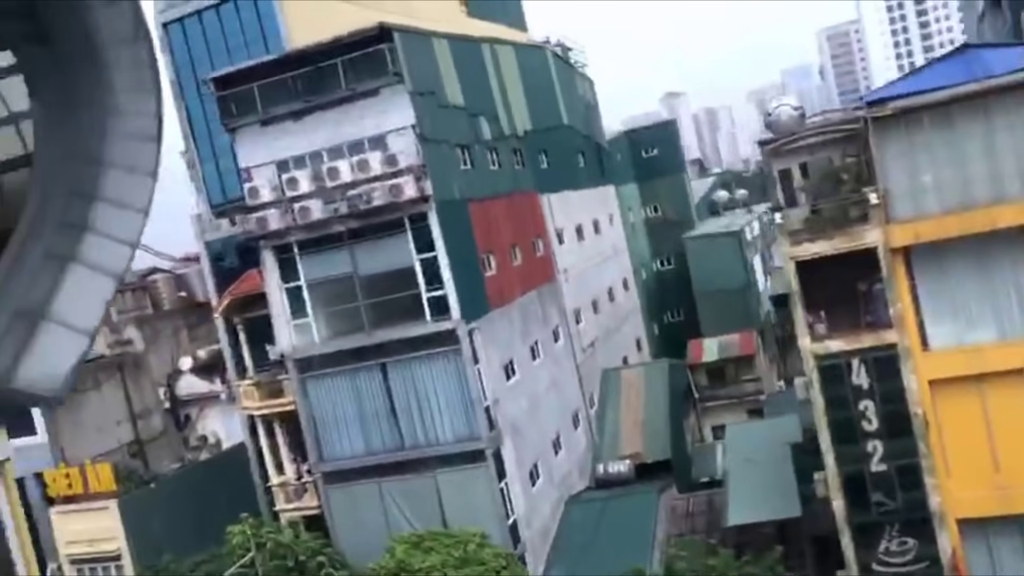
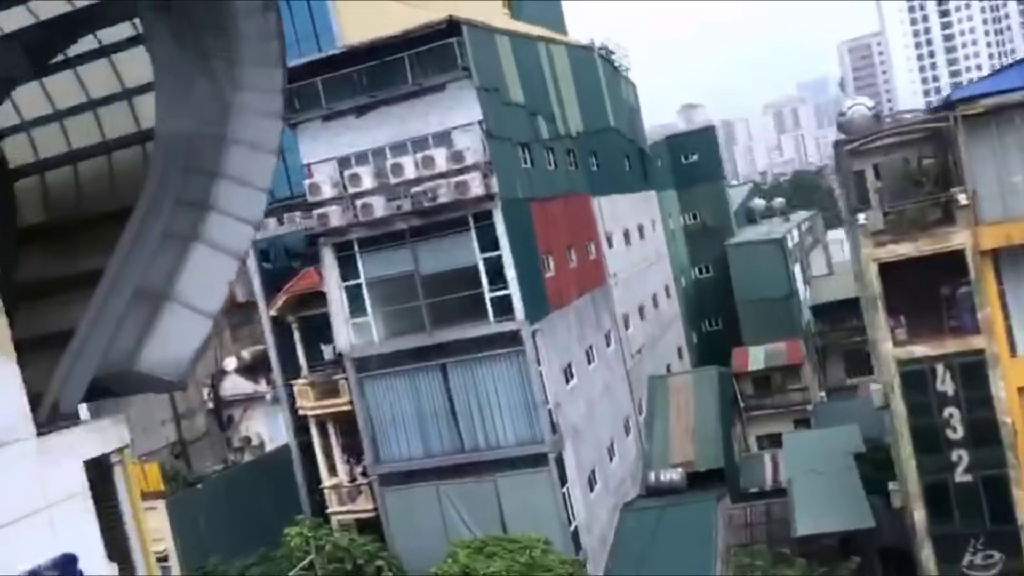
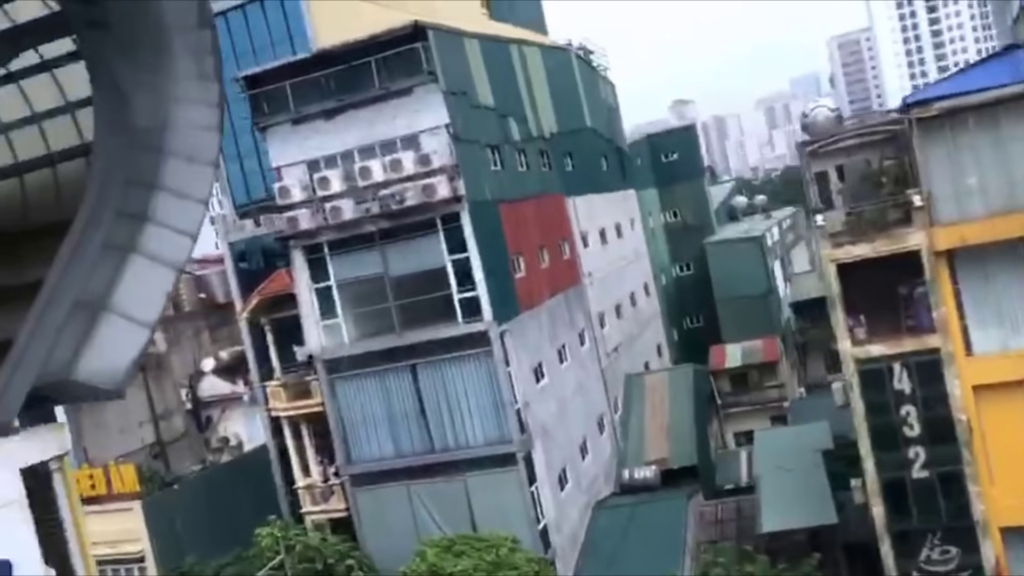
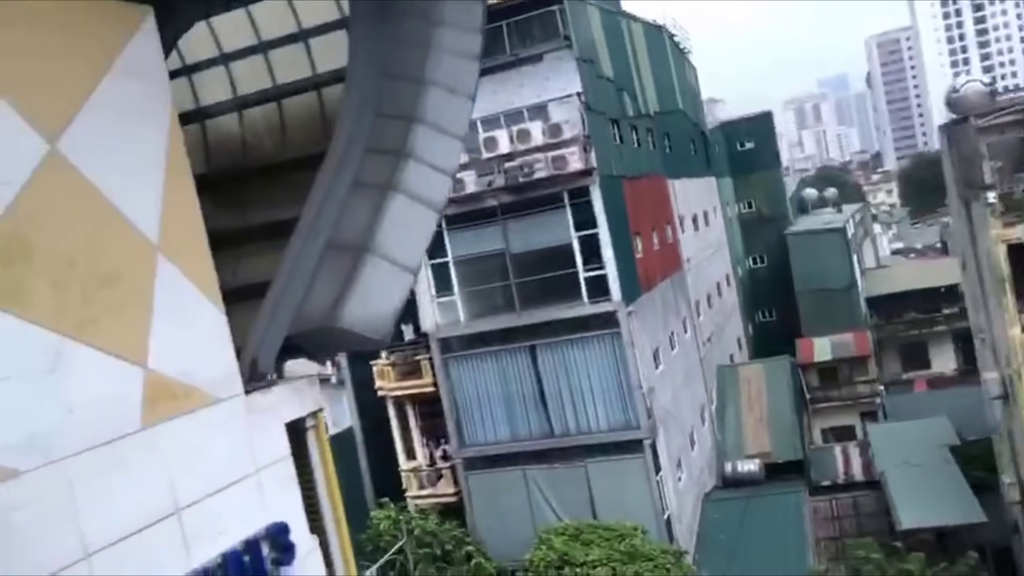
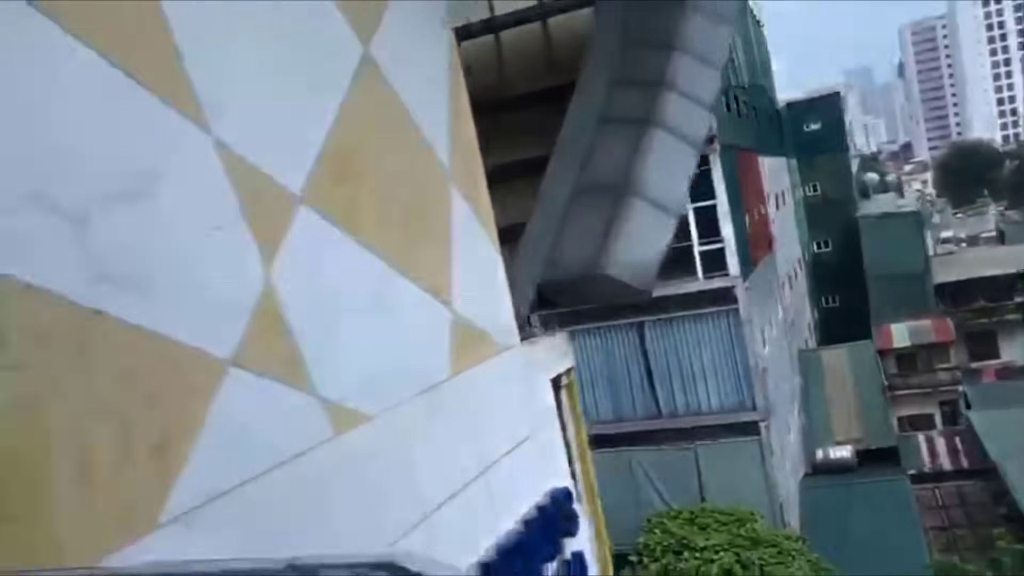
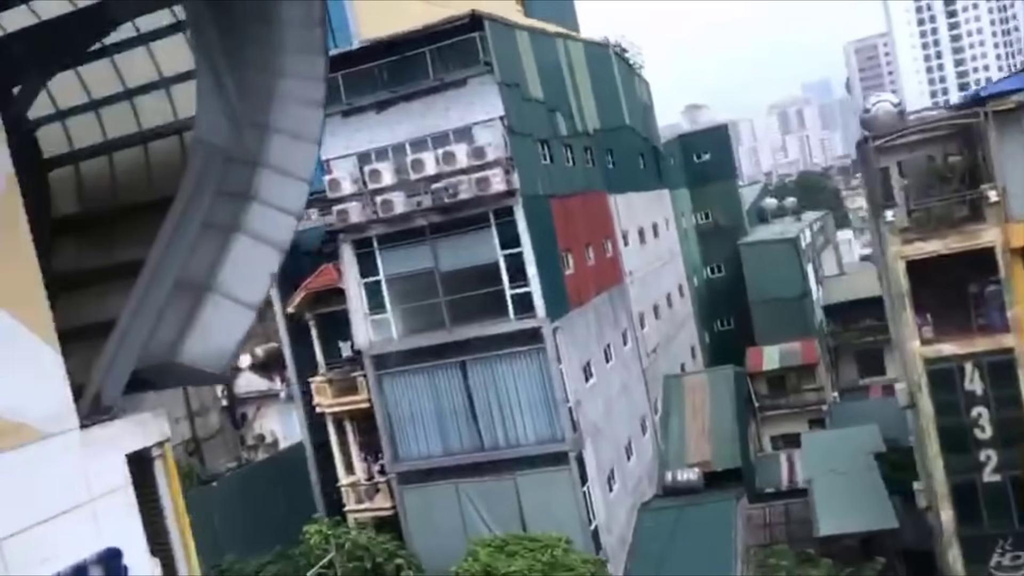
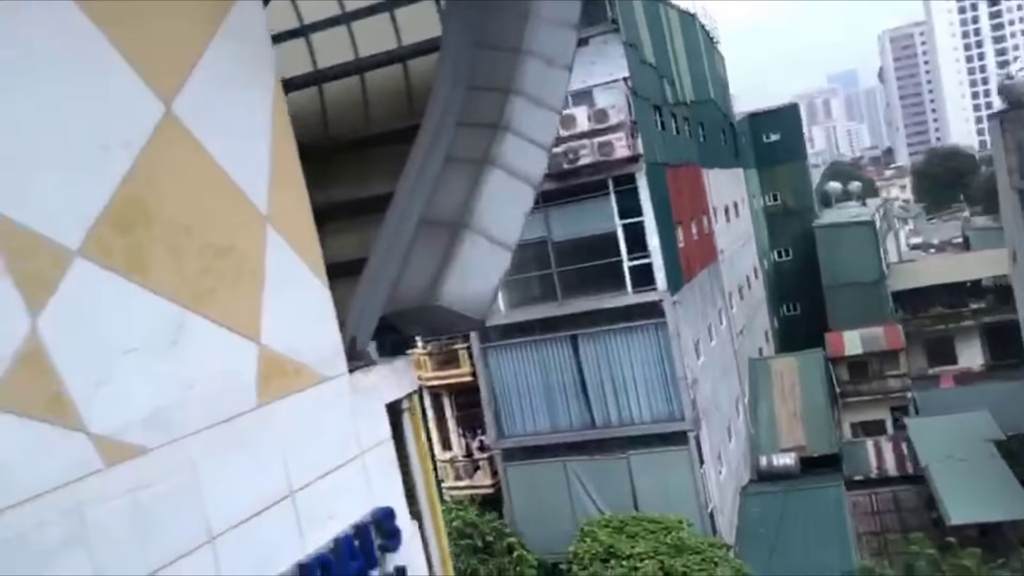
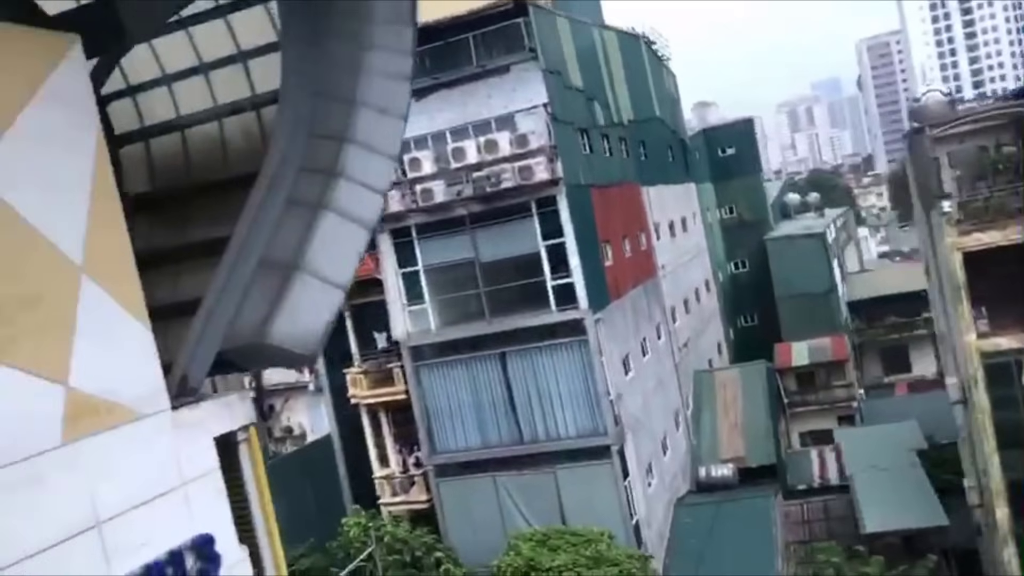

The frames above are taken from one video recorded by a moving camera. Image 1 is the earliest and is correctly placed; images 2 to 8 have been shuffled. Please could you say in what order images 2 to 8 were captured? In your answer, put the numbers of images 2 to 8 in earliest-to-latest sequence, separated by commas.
3, 2, 6, 8, 4, 7, 5
